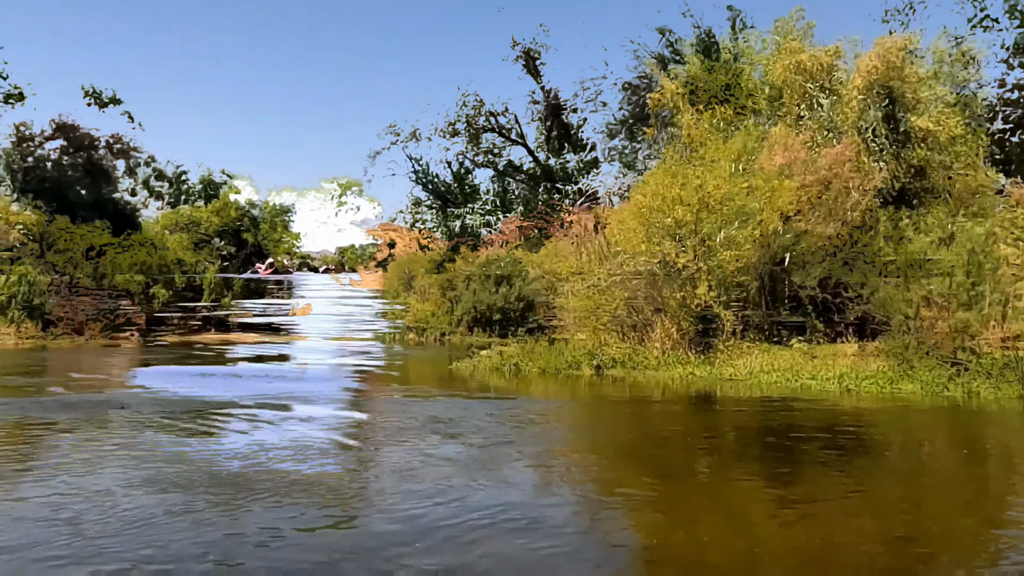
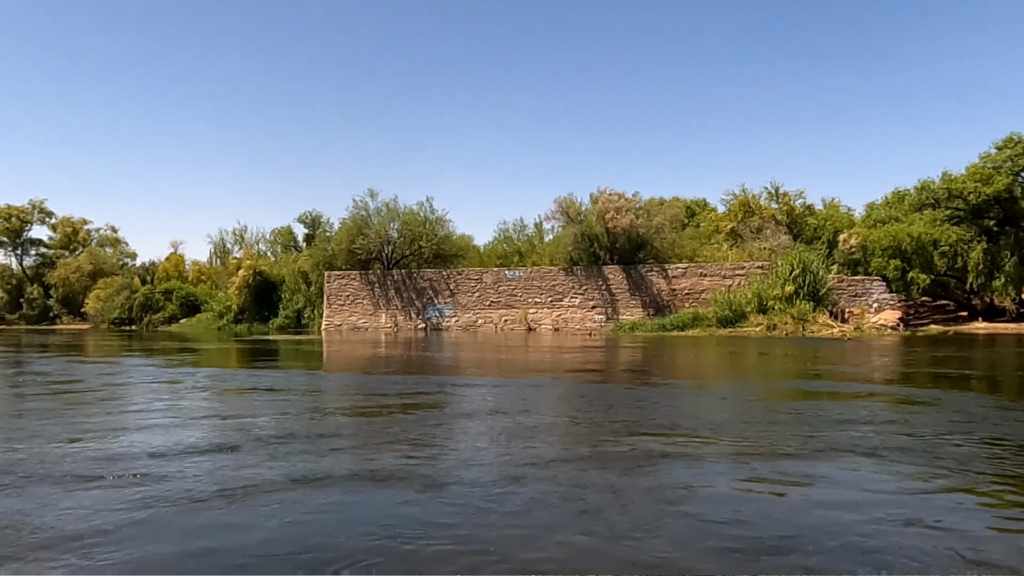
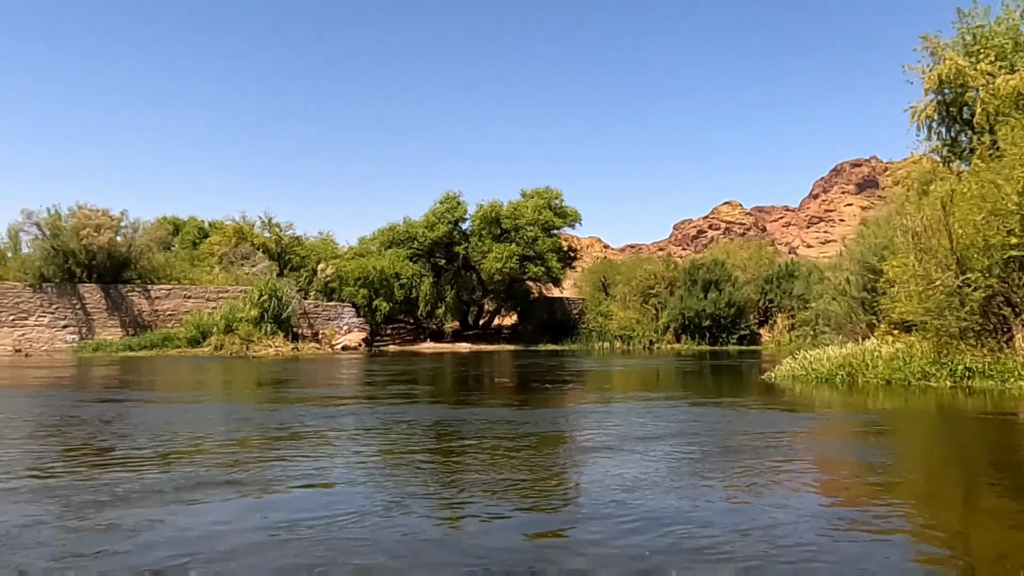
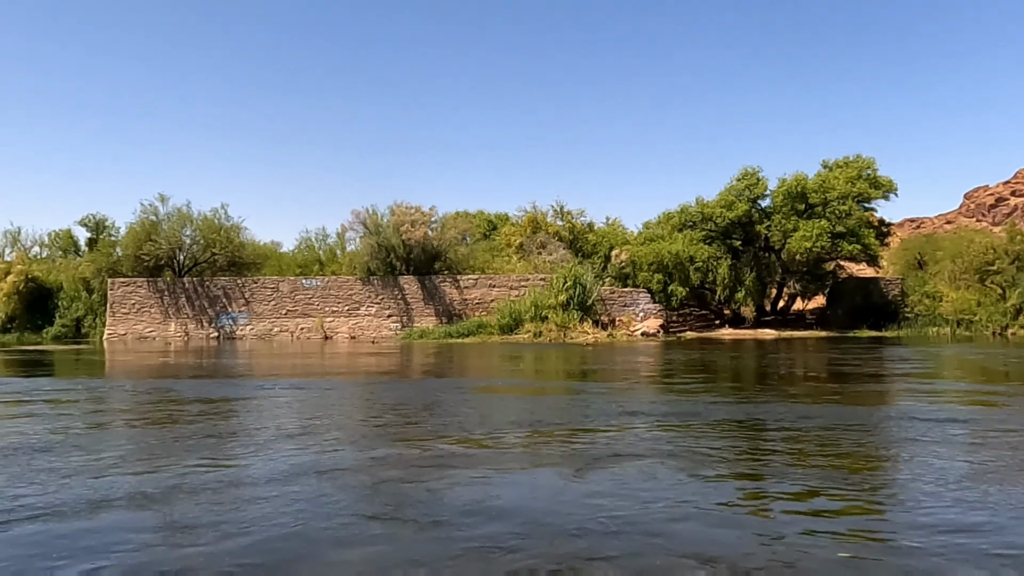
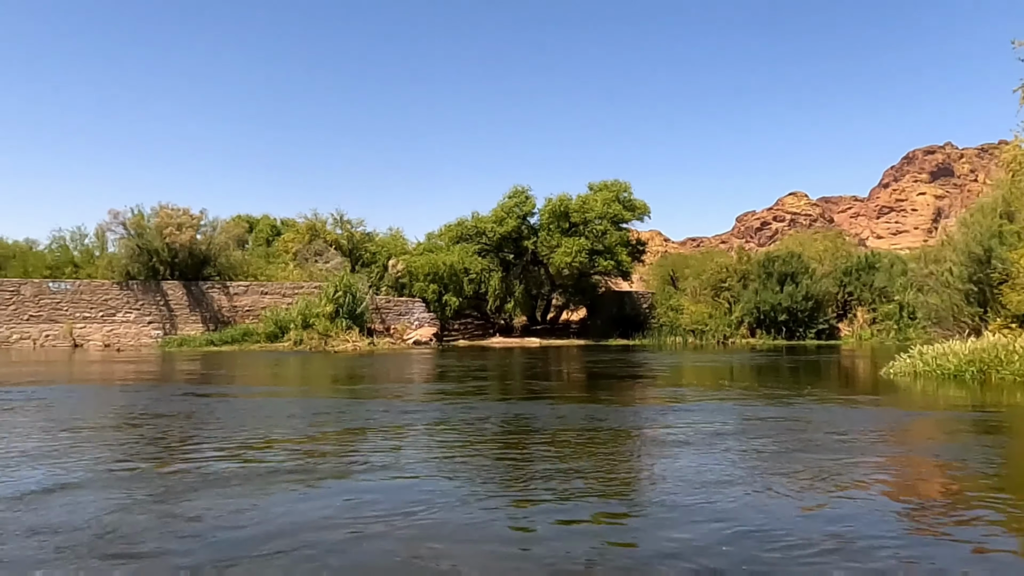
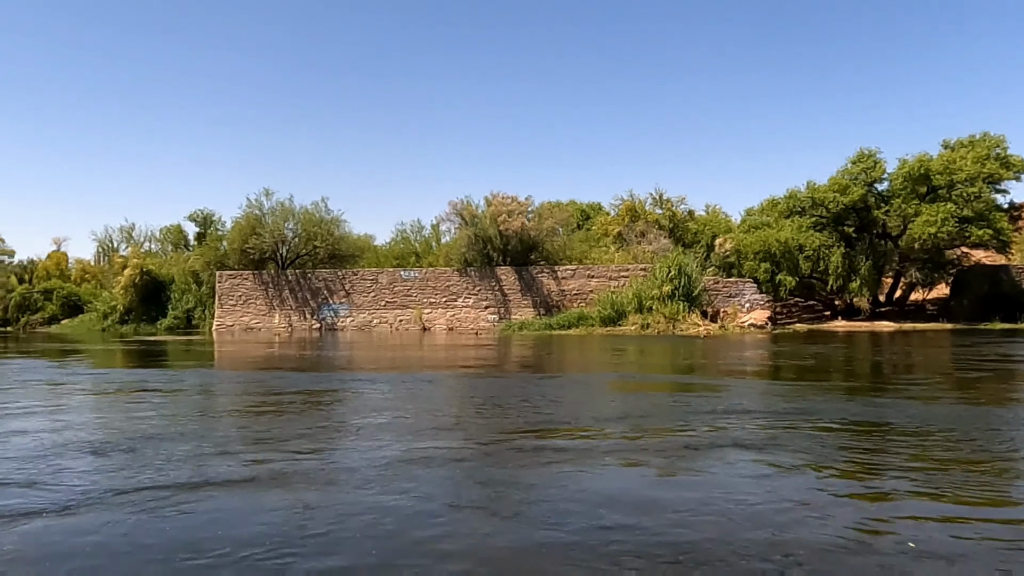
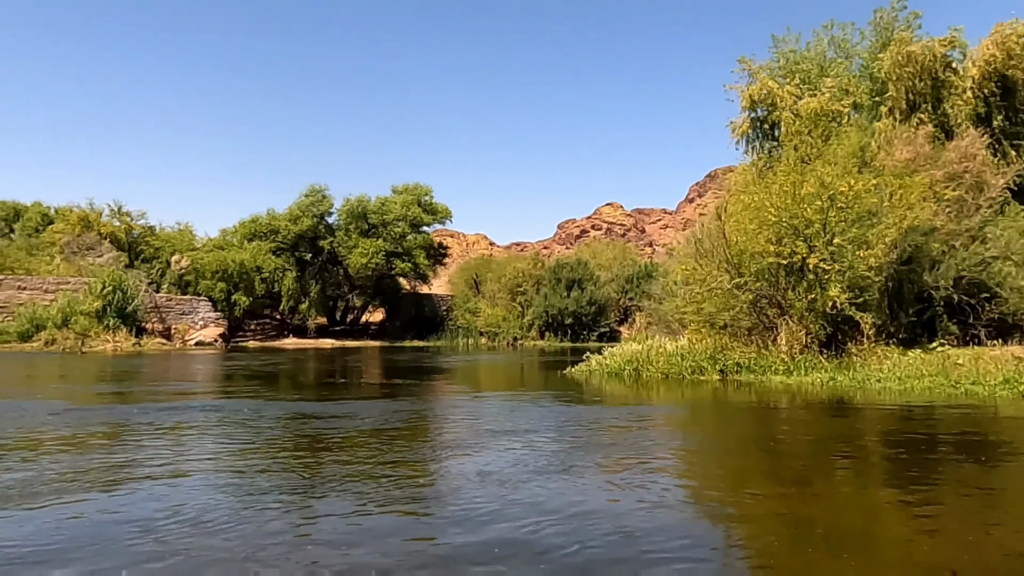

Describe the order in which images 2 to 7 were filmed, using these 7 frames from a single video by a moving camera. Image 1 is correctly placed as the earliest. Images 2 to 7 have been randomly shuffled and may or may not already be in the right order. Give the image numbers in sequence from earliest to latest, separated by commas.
7, 3, 5, 4, 6, 2
